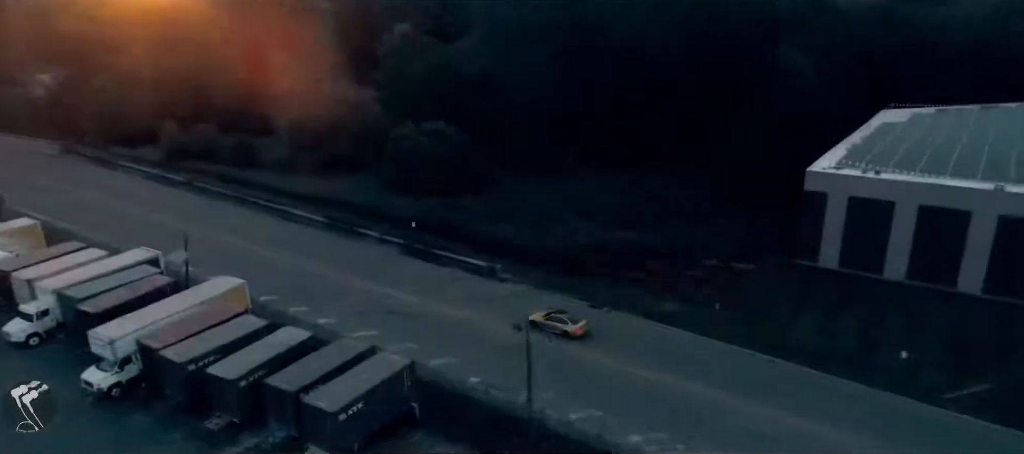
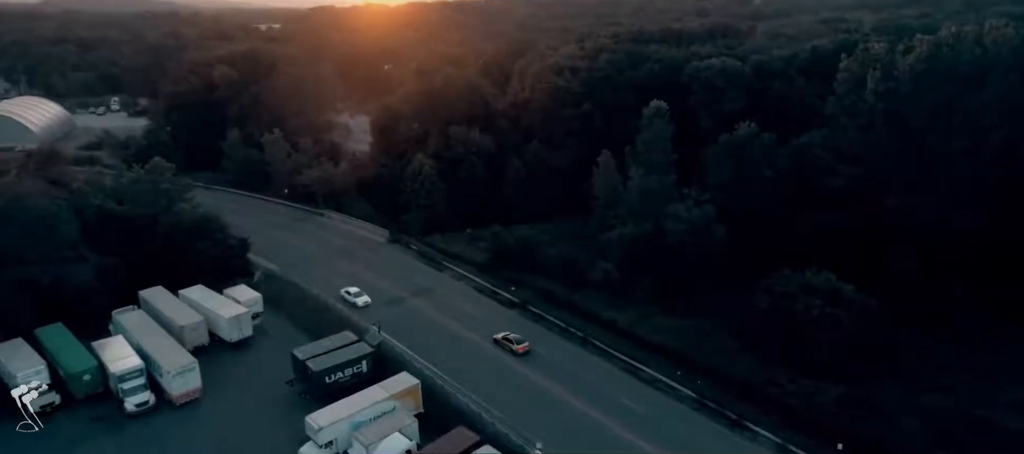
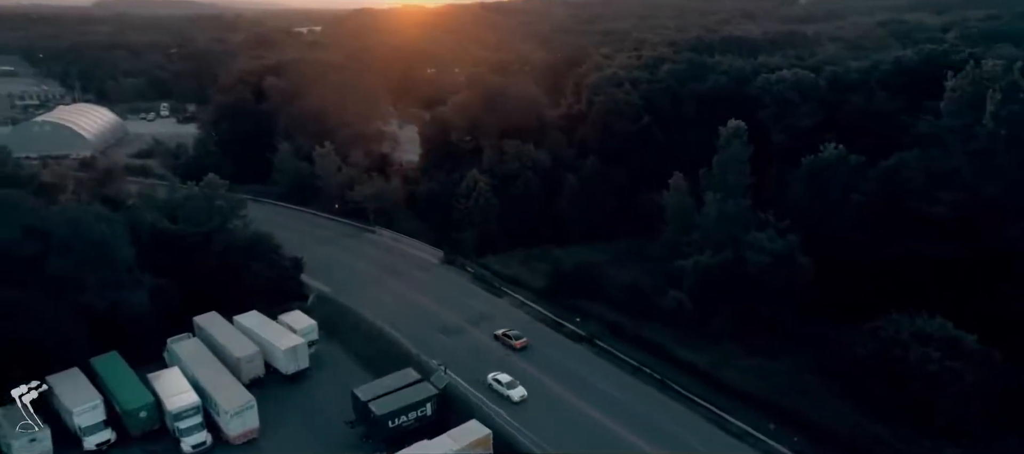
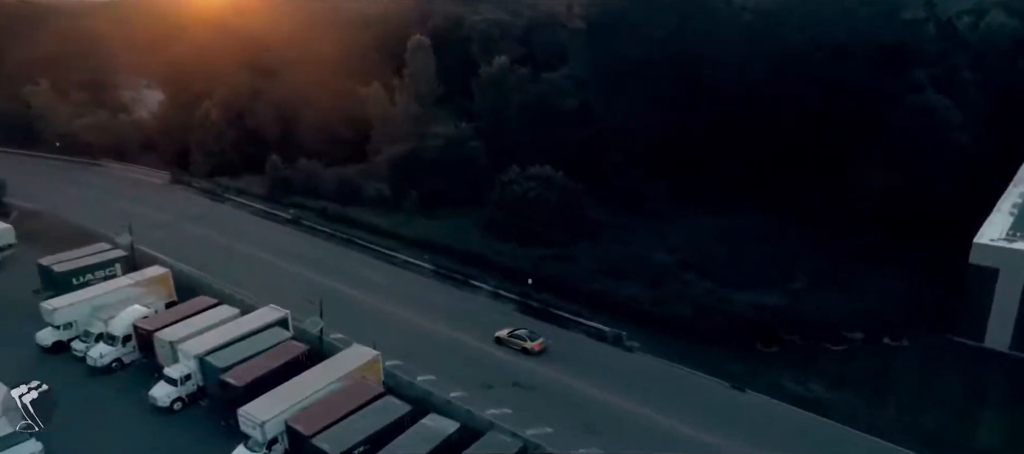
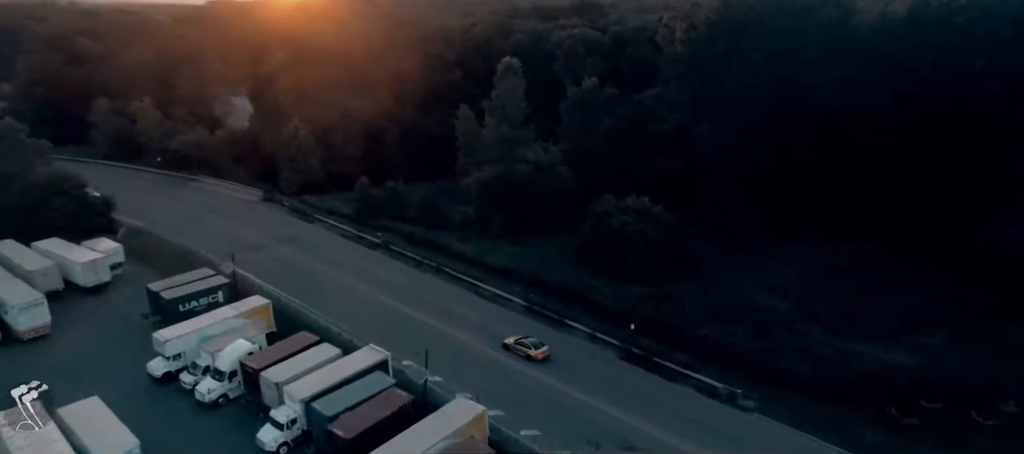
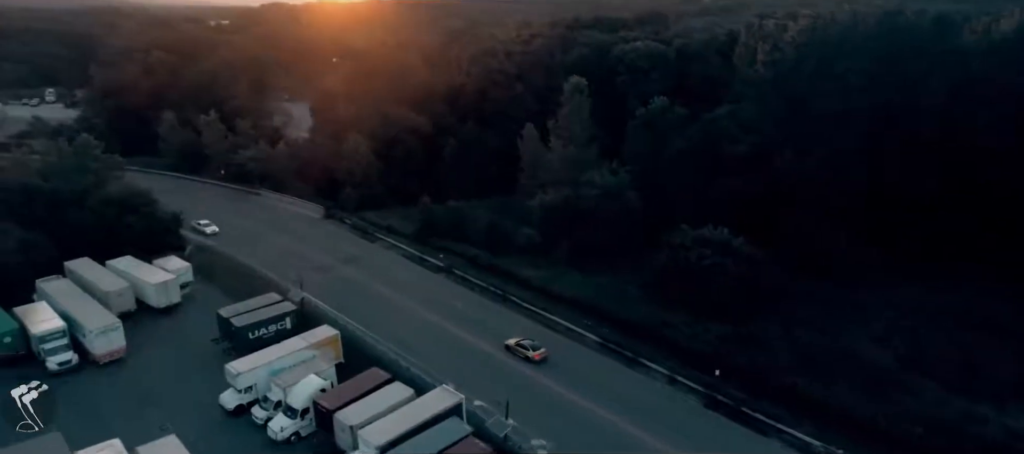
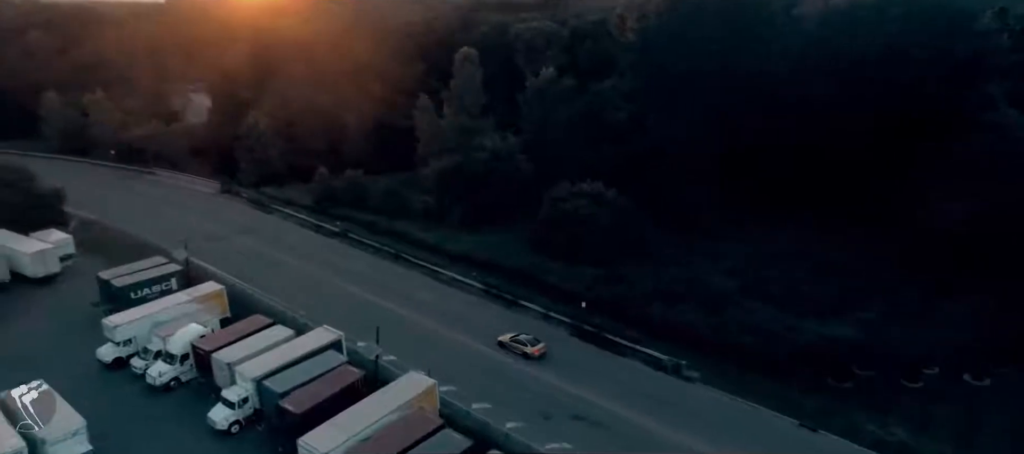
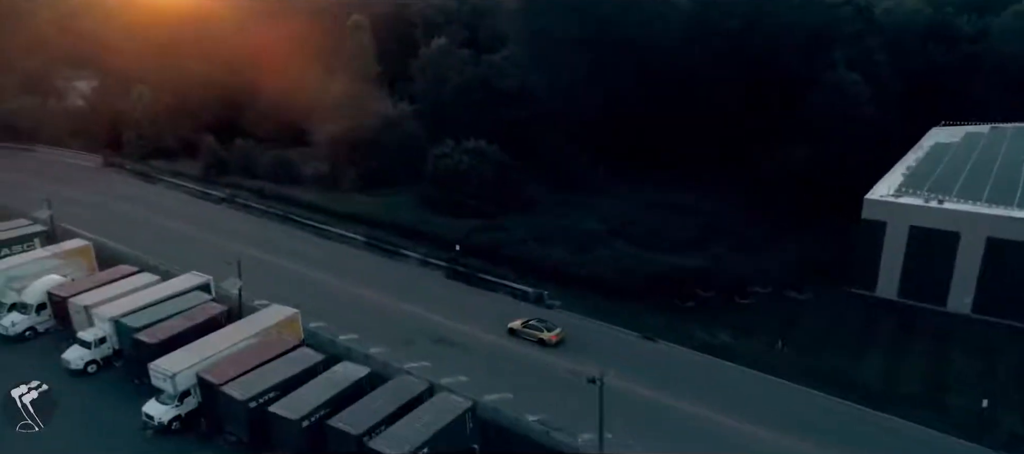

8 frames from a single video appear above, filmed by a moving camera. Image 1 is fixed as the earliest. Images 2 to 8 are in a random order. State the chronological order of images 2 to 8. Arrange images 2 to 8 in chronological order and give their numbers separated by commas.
8, 4, 7, 5, 6, 2, 3
